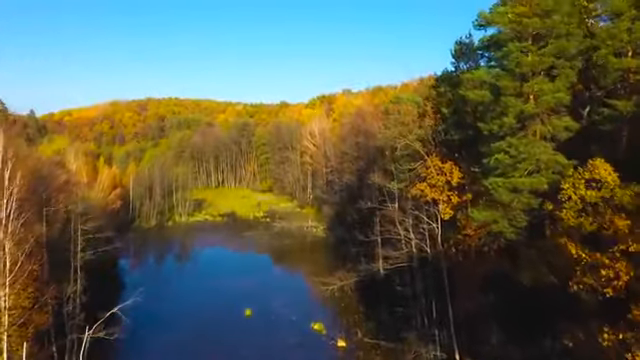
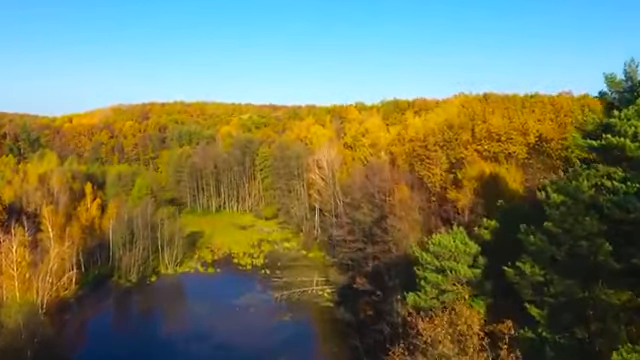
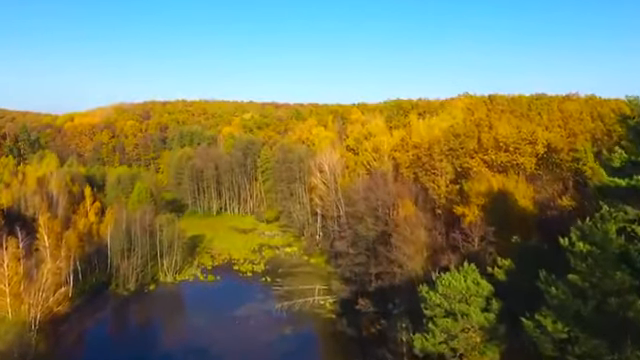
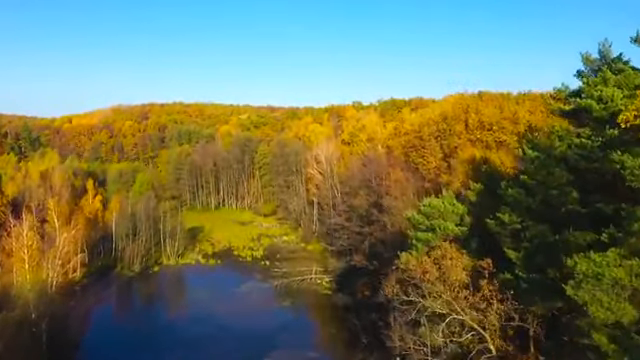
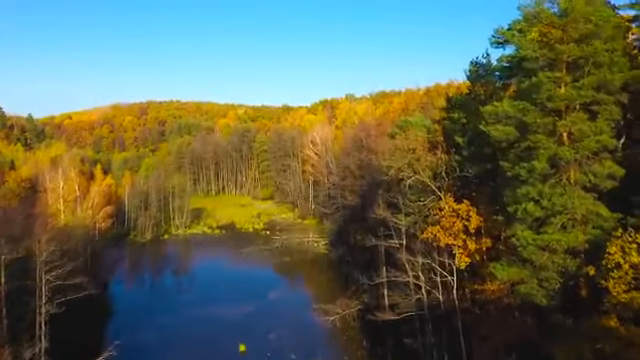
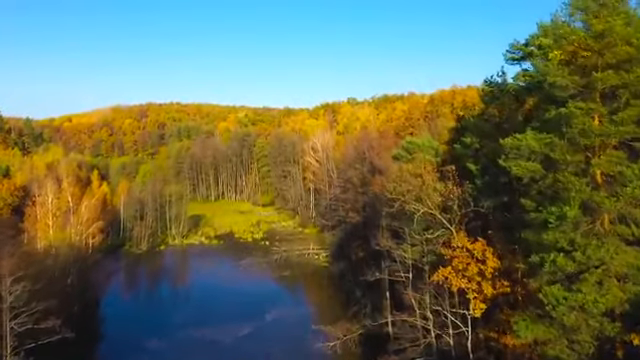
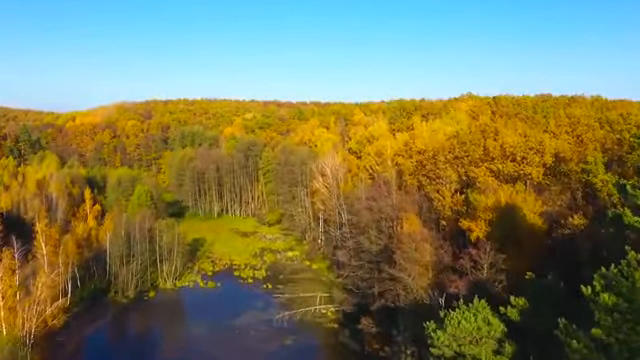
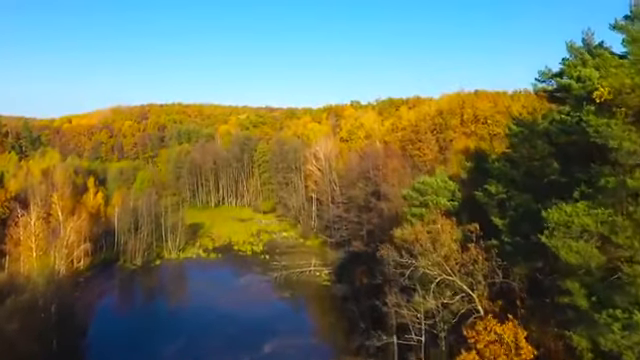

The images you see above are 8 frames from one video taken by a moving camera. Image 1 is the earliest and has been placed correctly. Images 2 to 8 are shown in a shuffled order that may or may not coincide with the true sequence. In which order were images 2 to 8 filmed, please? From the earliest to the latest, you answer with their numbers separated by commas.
5, 6, 8, 4, 2, 3, 7
